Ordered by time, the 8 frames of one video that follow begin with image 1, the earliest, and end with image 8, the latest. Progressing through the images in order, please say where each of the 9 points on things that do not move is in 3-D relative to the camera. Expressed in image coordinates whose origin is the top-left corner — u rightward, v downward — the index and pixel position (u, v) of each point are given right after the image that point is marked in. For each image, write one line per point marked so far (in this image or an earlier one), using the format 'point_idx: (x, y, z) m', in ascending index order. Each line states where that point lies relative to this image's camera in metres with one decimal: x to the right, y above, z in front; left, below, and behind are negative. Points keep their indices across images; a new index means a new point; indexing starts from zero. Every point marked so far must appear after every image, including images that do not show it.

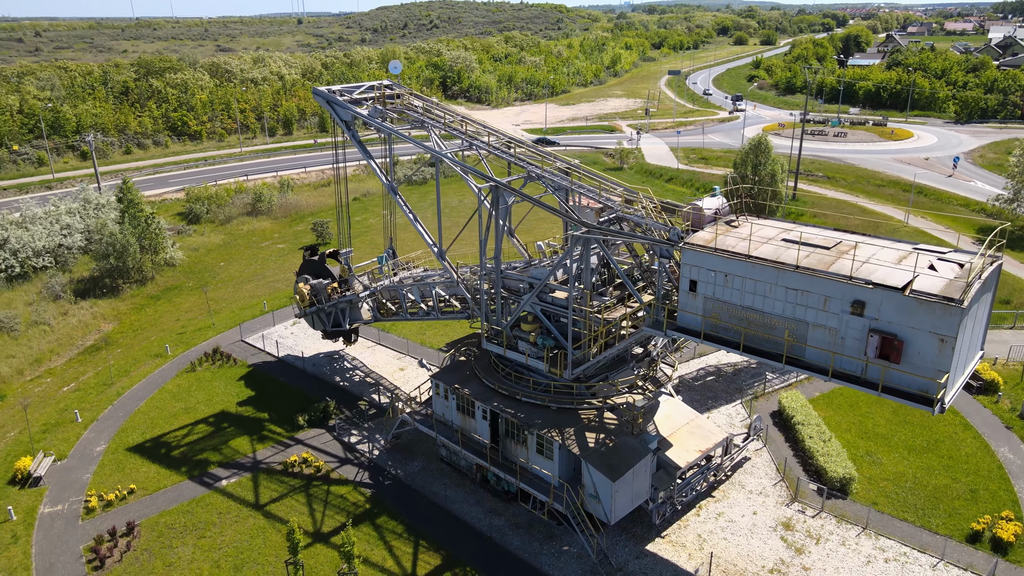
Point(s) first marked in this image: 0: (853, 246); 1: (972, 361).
0: (+8.2, +1.0, +17.7) m
1: (+10.5, -1.8, +17.0) m
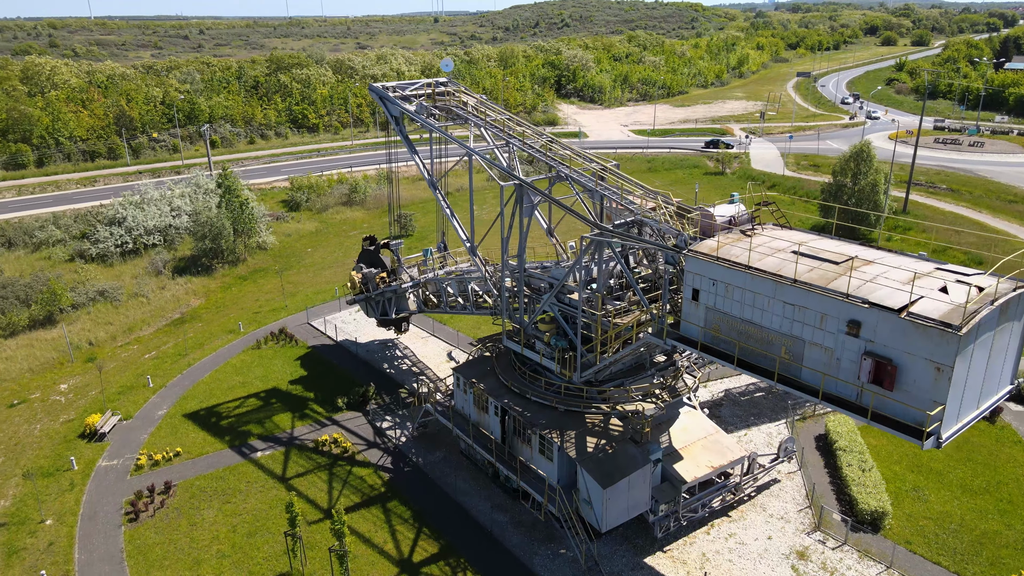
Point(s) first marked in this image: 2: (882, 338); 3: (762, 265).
0: (+7.9, +0.6, +16.5) m
1: (+10.0, -2.3, +15.5) m
2: (+7.4, -1.0, +14.7) m
3: (+5.7, +0.5, +16.9) m
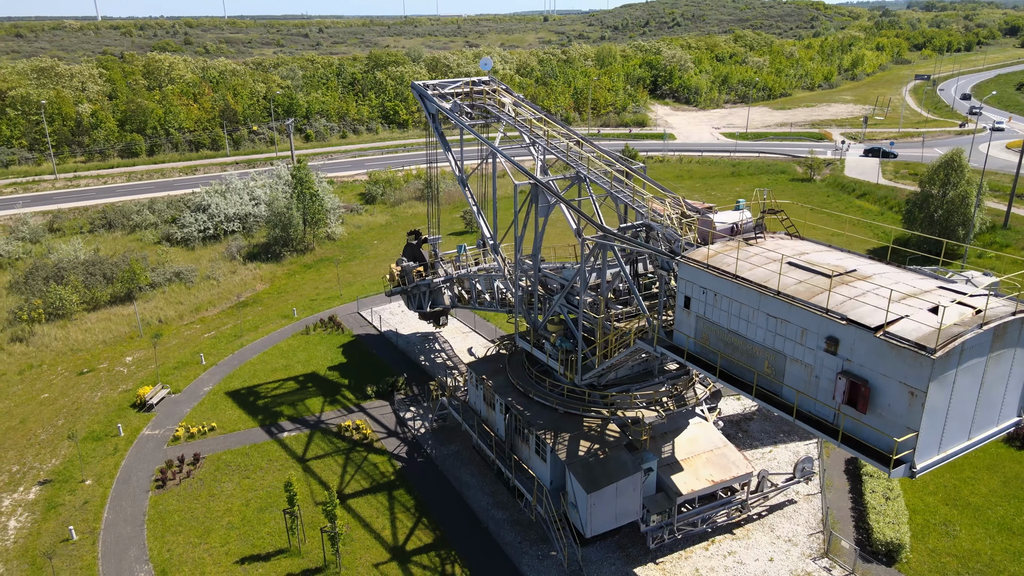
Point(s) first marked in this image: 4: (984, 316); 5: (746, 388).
0: (+7.3, +0.2, +15.6) m
1: (+9.1, -2.8, +14.3) m
2: (+6.5, -1.3, +13.8) m
3: (+5.2, +0.3, +16.2) m
4: (+8.7, -0.5, +13.6) m
5: (+5.1, -2.2, +16.1) m
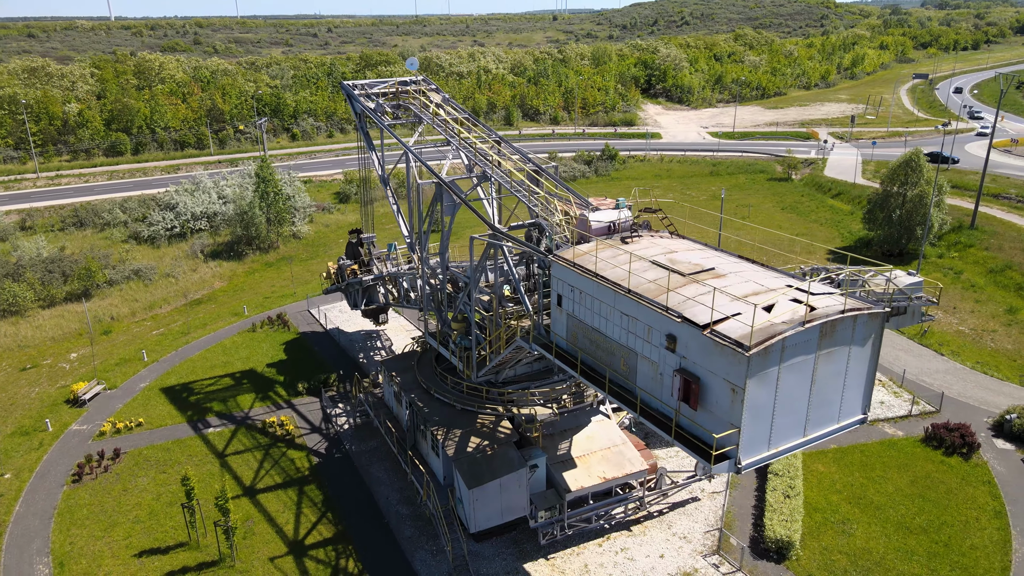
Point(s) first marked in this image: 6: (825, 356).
0: (+4.2, +0.3, +15.7) m
1: (+6.0, -2.7, +14.4) m
2: (+3.4, -1.3, +14.0) m
3: (+2.2, +0.3, +16.4) m
4: (+5.6, -0.5, +13.7) m
5: (+2.0, -2.1, +16.2) m
6: (+5.9, -1.3, +13.9) m
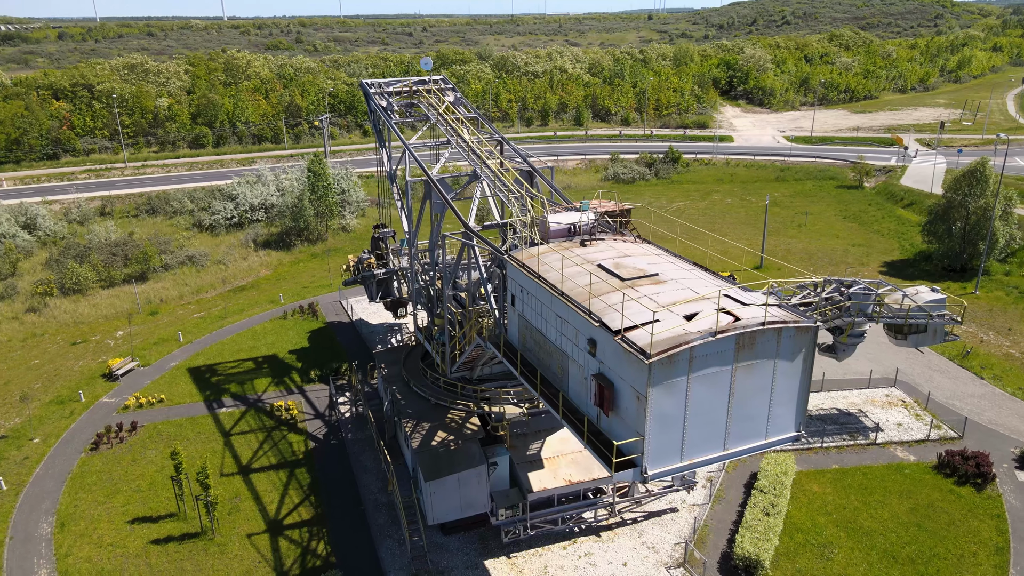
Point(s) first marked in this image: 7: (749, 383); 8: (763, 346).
0: (+2.9, +0.1, +15.5) m
1: (+4.4, -2.9, +14.0) m
2: (+1.8, -1.4, +13.9) m
3: (+0.9, +0.3, +16.4) m
4: (+4.0, -0.7, +13.4) m
5: (+0.6, -2.2, +16.3) m
6: (+4.3, -1.5, +13.5) m
7: (+4.4, -1.7, +13.6) m
8: (+4.6, -1.0, +13.4) m
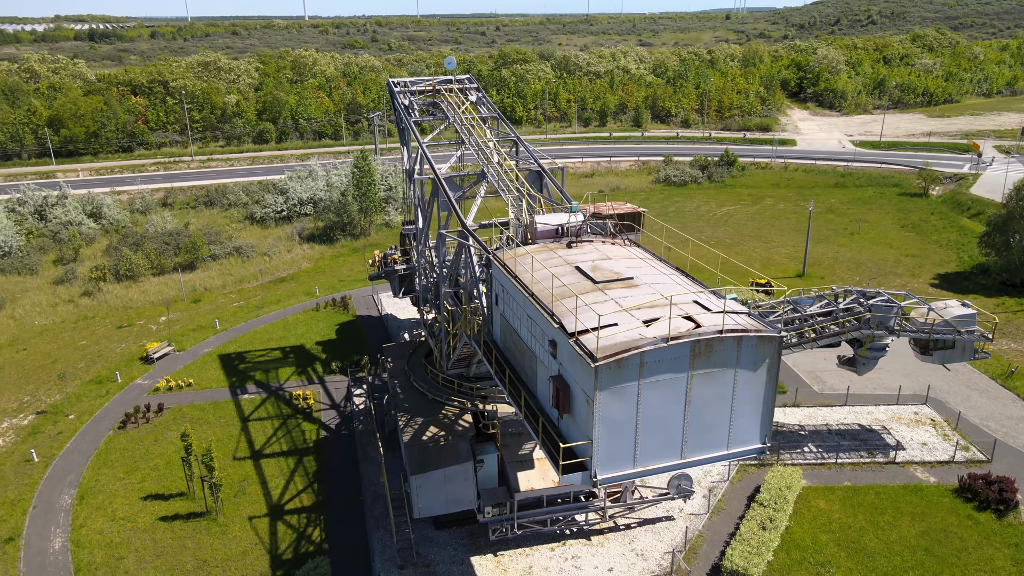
0: (+2.3, +0.1, +15.4) m
1: (+3.5, -3.1, +13.8) m
2: (+1.0, -1.4, +13.8) m
3: (+0.4, +0.3, +16.4) m
4: (+3.1, -0.8, +13.1) m
5: (0.0, -2.2, +16.3) m
6: (+3.4, -1.6, +13.3) m
7: (+3.5, -1.9, +13.4) m
8: (+3.7, -1.2, +13.1) m
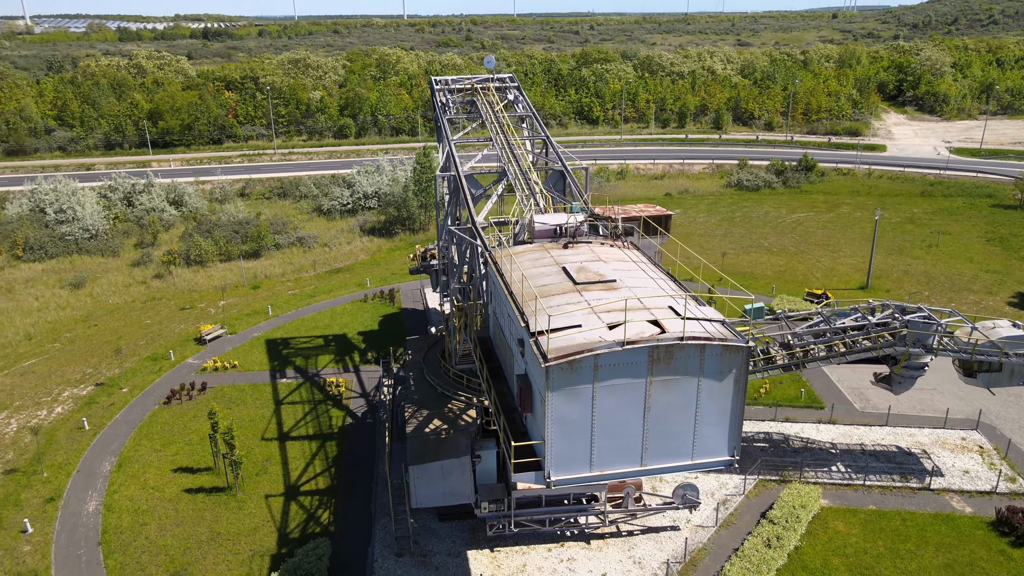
0: (+1.8, 0.0, +15.2) m
1: (+2.7, -3.2, +13.5) m
2: (+0.3, -1.4, +13.8) m
3: (+0.1, +0.3, +16.4) m
4: (+2.4, -0.8, +12.9) m
5: (-0.4, -2.1, +16.4) m
6: (+2.7, -1.7, +13.0) m
7: (+2.8, -2.0, +13.1) m
8: (+2.9, -1.3, +12.8) m
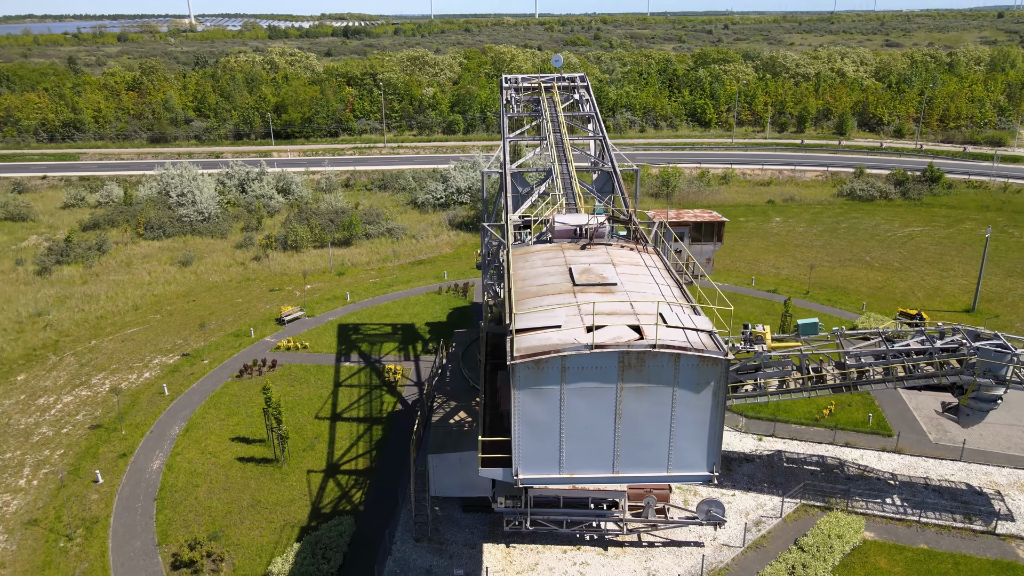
0: (+1.8, 0.0, +15.0) m
1: (+2.2, -3.2, +13.2) m
2: (0.0, -1.3, +13.9) m
3: (+0.2, +0.3, +16.5) m
4: (+1.9, -0.9, +12.7) m
5: (-0.4, -2.0, +16.6) m
6: (+2.1, -1.8, +12.7) m
7: (+2.2, -2.1, +12.8) m
8: (+2.4, -1.4, +12.5) m
